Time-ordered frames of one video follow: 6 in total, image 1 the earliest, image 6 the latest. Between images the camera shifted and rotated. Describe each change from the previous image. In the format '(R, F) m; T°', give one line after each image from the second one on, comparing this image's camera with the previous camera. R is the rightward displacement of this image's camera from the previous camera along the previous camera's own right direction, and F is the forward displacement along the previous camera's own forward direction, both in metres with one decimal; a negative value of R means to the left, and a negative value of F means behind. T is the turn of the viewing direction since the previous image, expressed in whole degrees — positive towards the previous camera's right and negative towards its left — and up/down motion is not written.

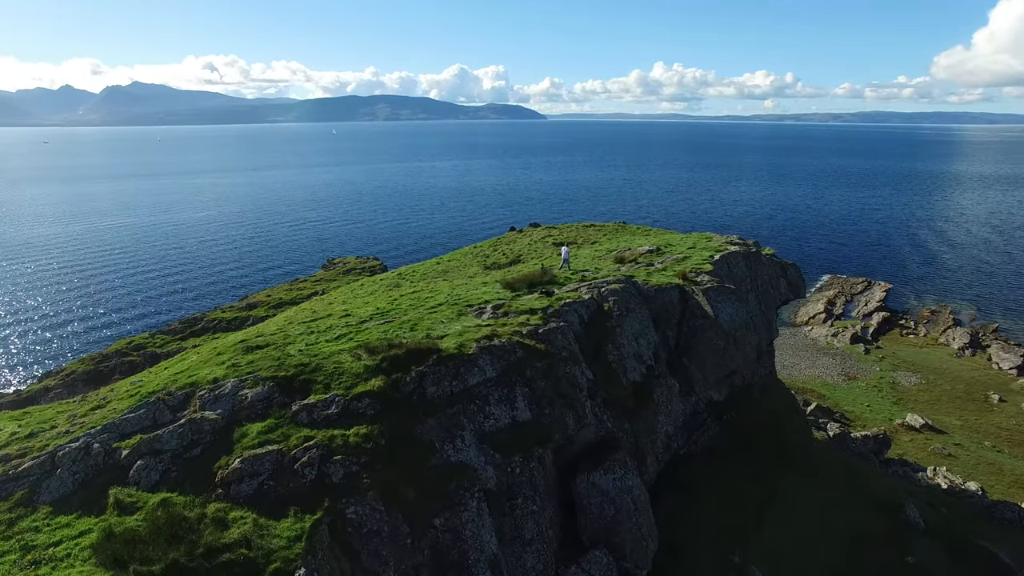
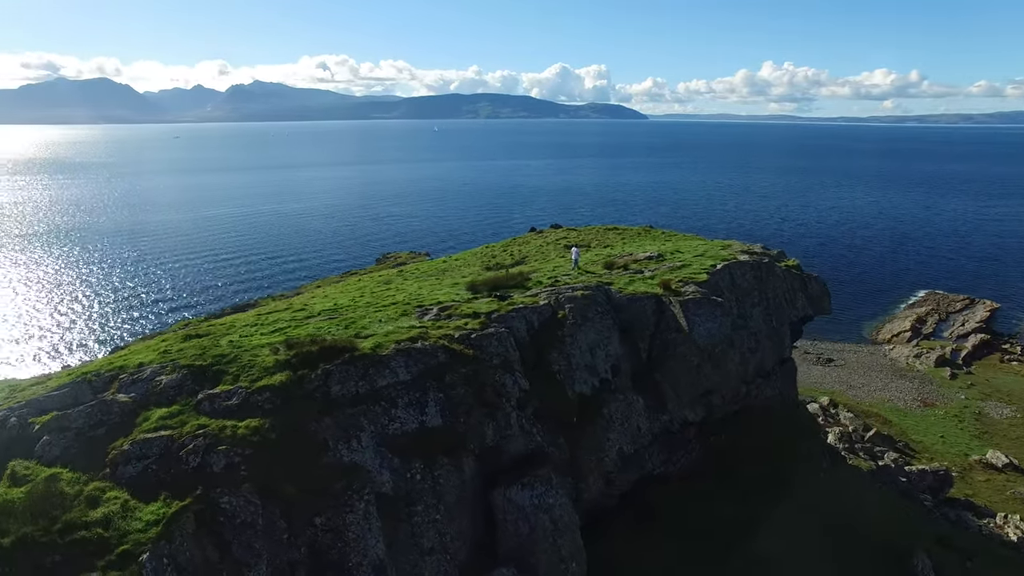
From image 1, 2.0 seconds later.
(+6.3, +1.1) m; -8°
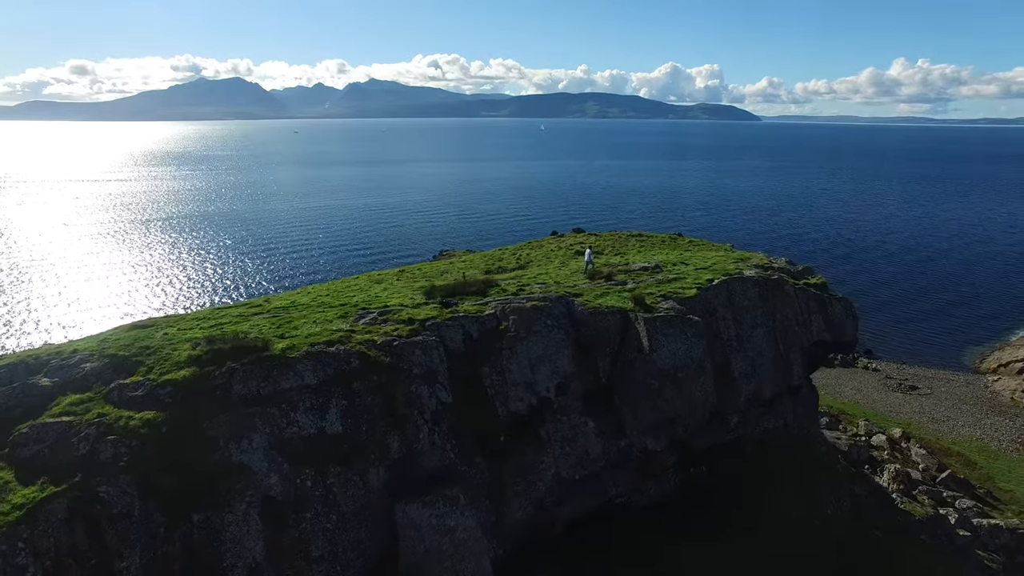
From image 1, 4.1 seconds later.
(+6.7, +1.7) m; -9°
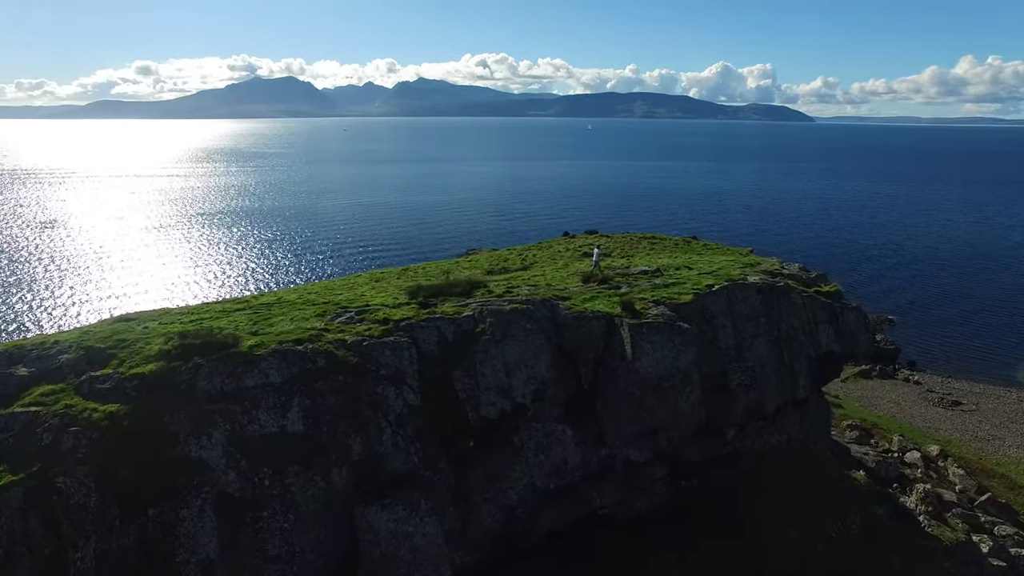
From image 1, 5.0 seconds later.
(+2.8, +0.7) m; -4°
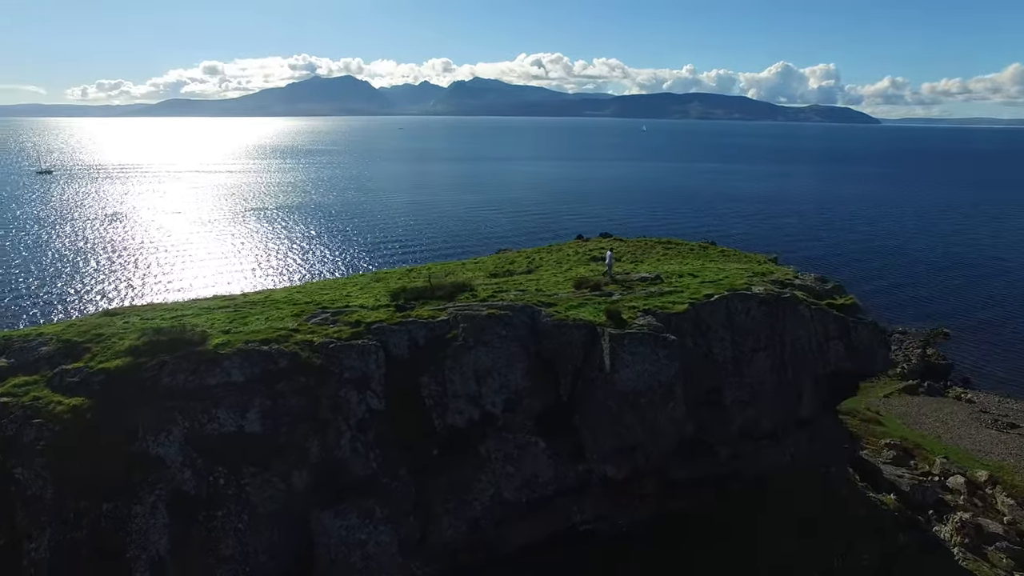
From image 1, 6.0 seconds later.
(+3.1, +0.9) m; -4°
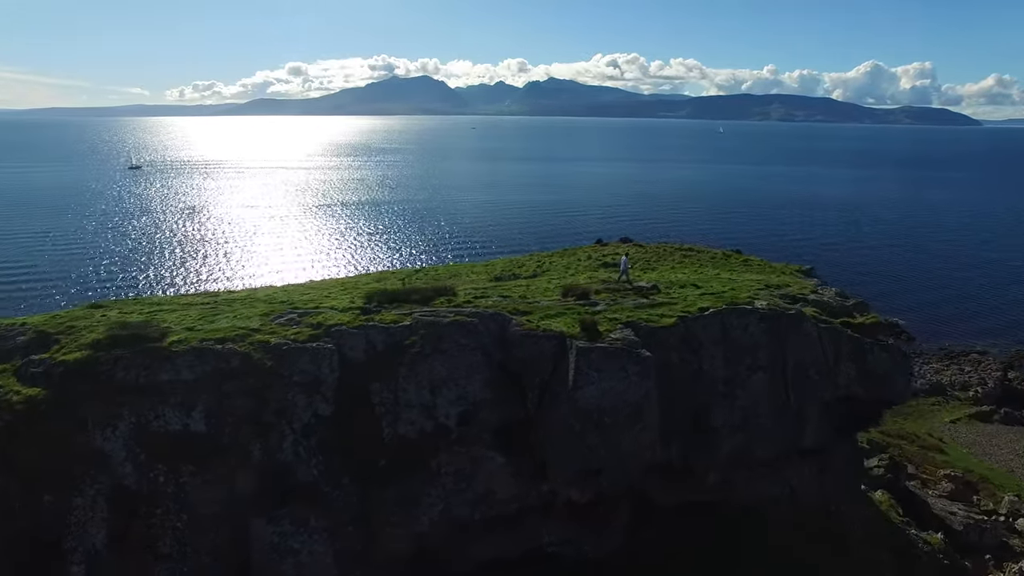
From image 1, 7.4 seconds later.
(+4.2, +1.4) m; -6°
